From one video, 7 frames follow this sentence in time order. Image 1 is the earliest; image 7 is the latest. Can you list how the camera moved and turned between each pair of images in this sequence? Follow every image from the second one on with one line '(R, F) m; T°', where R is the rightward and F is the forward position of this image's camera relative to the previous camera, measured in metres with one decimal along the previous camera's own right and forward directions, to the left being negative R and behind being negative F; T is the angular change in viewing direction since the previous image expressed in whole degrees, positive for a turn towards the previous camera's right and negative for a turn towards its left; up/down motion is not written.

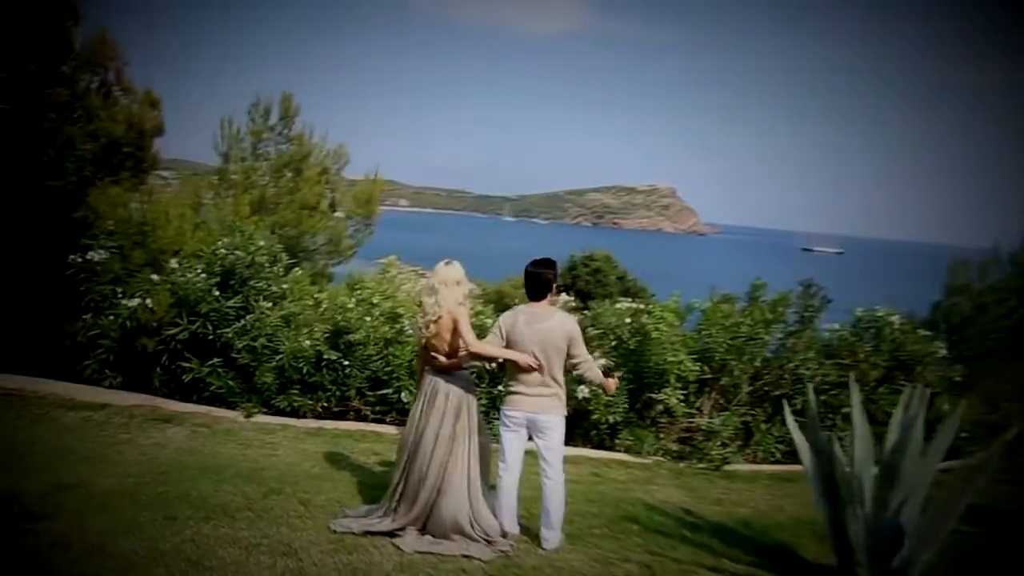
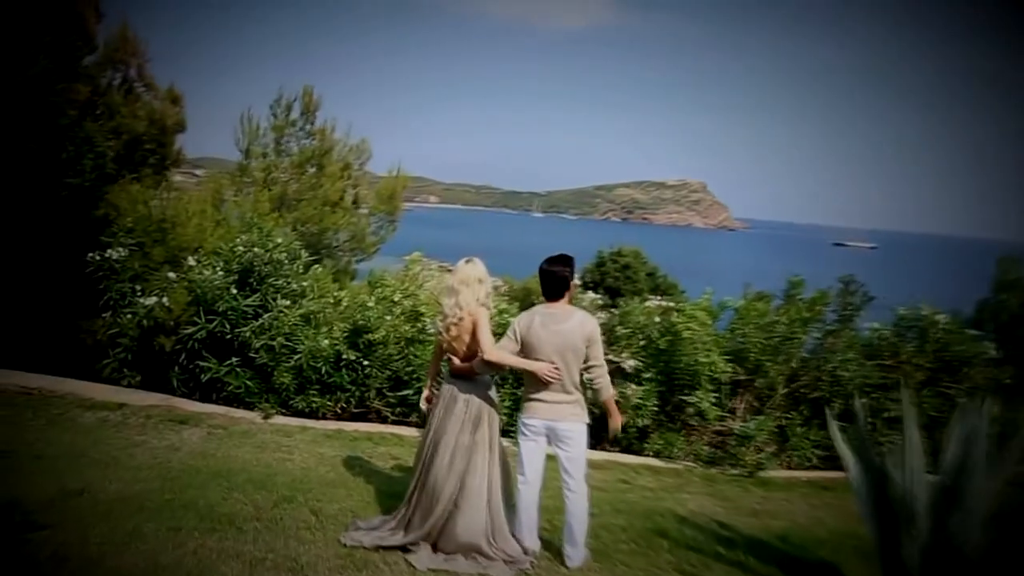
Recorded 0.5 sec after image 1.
(0.0, +0.2) m; -2°
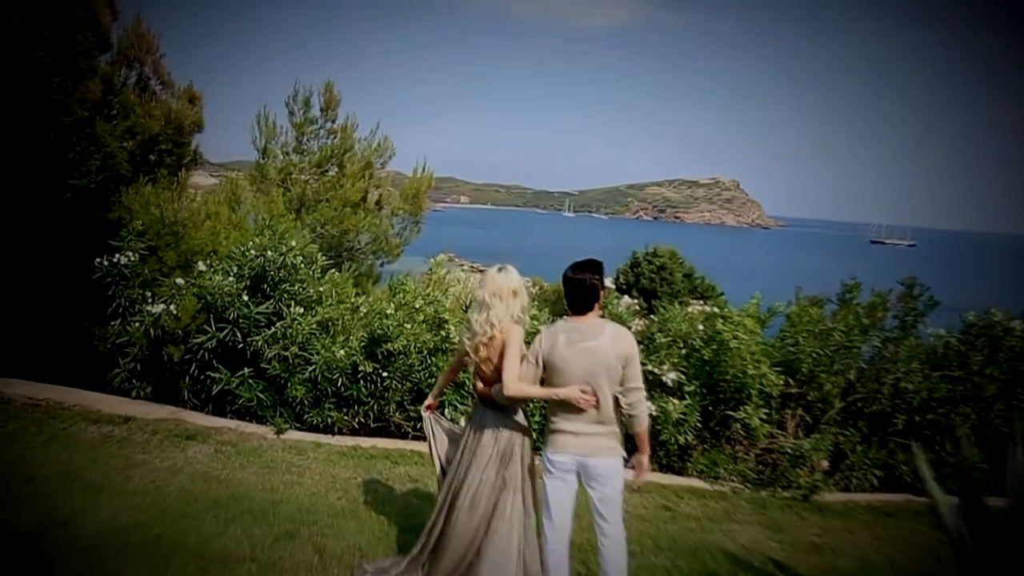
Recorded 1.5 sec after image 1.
(0.0, +0.4) m; -2°
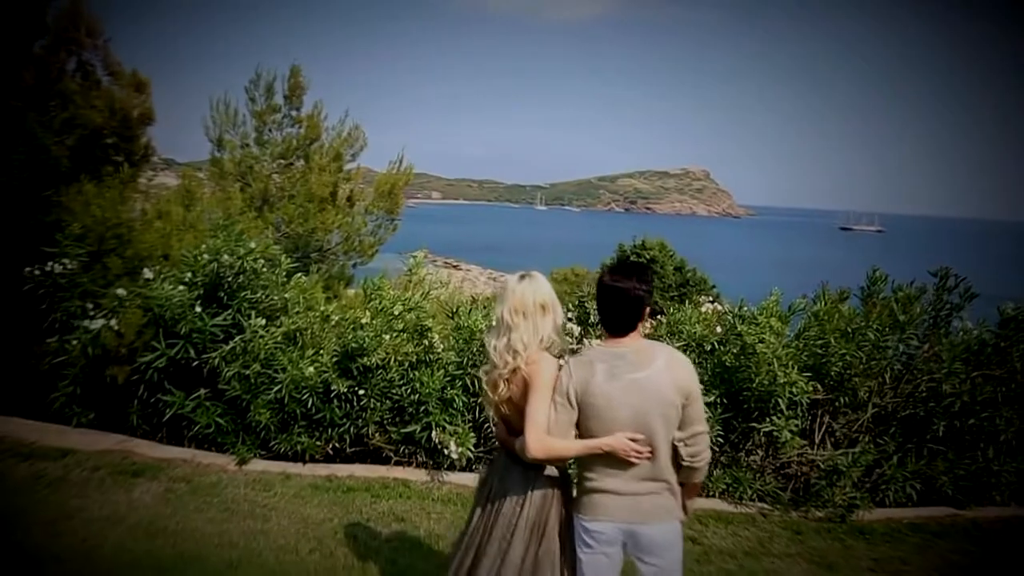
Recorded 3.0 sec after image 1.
(-0.1, +0.6) m; +2°
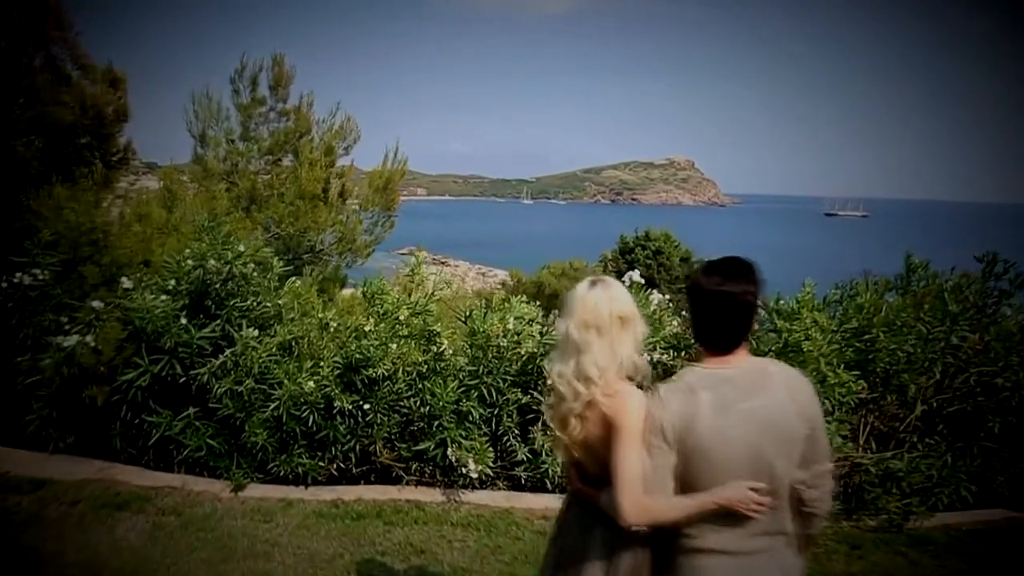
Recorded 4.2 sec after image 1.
(-0.1, +0.4) m; +1°
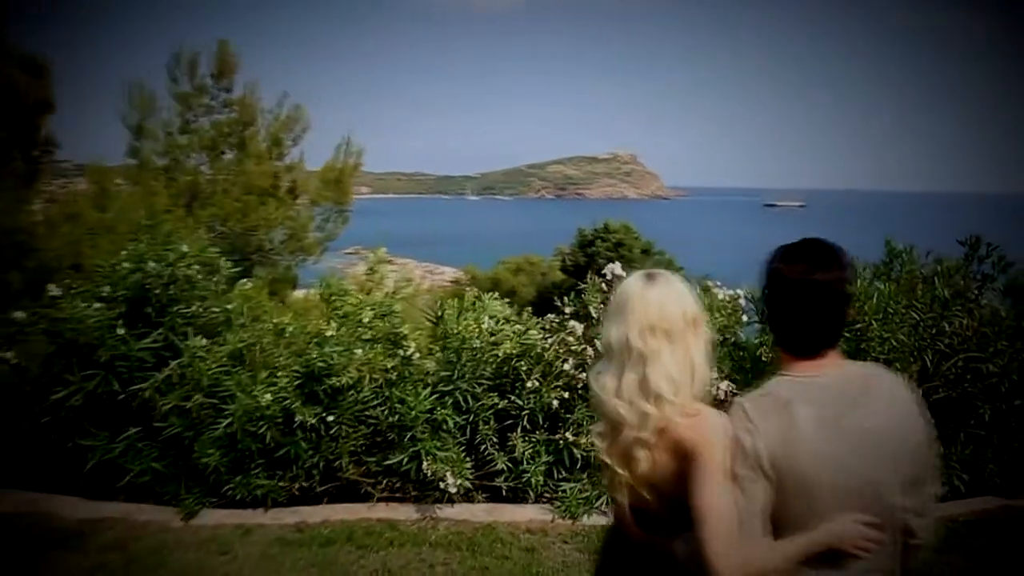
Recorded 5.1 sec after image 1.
(-0.1, +0.3) m; +4°
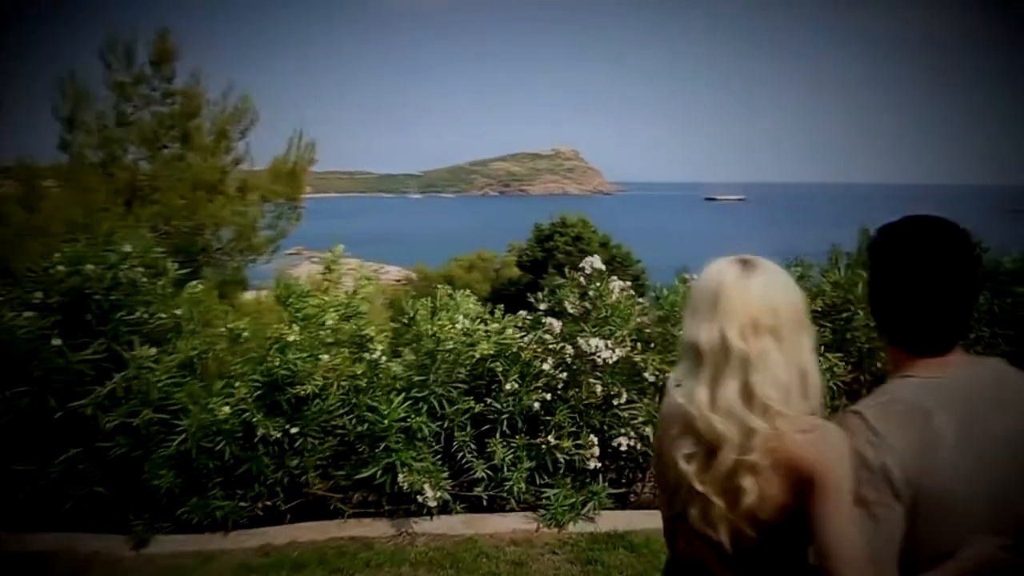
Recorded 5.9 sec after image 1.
(-0.1, +0.2) m; +4°
